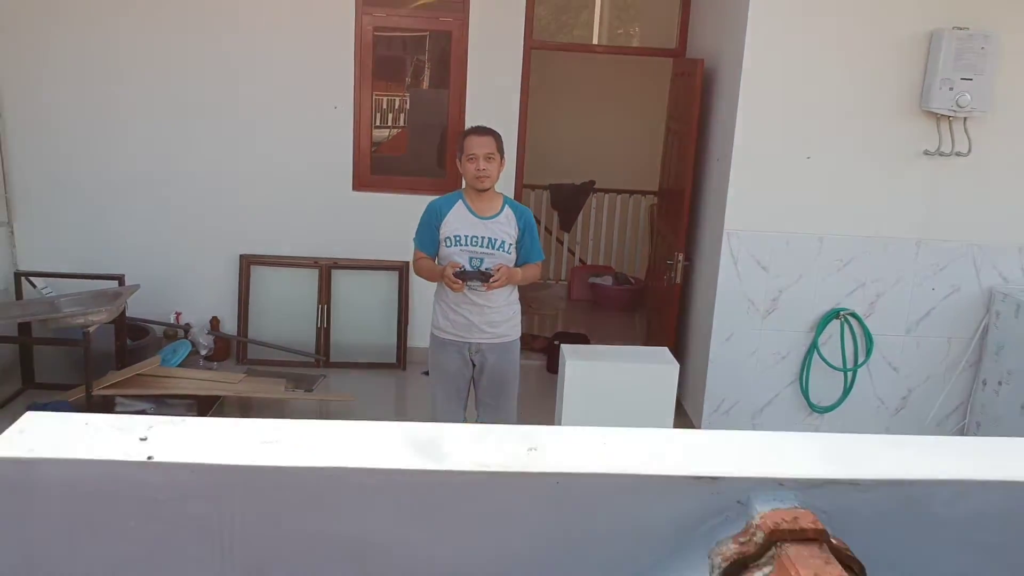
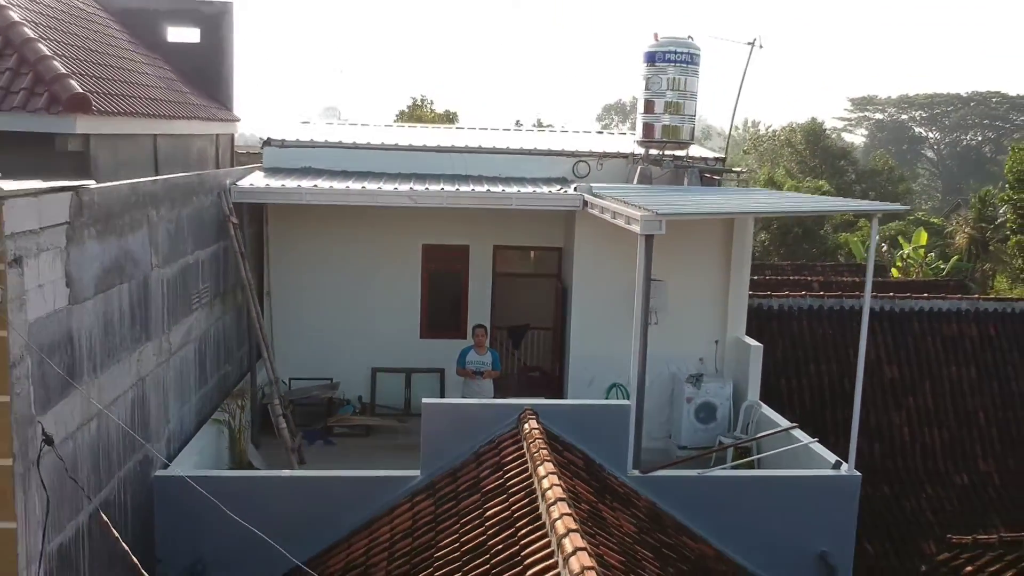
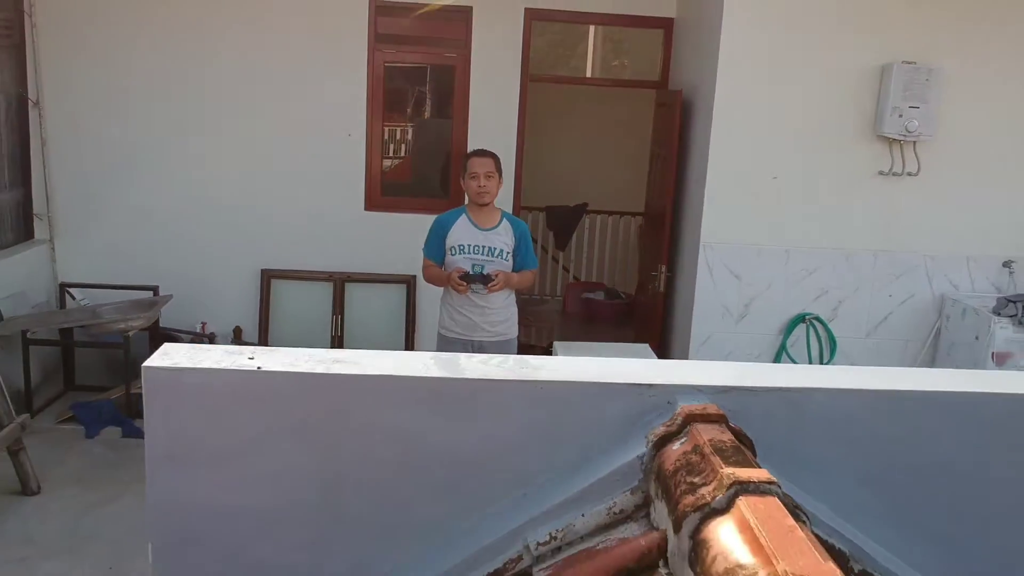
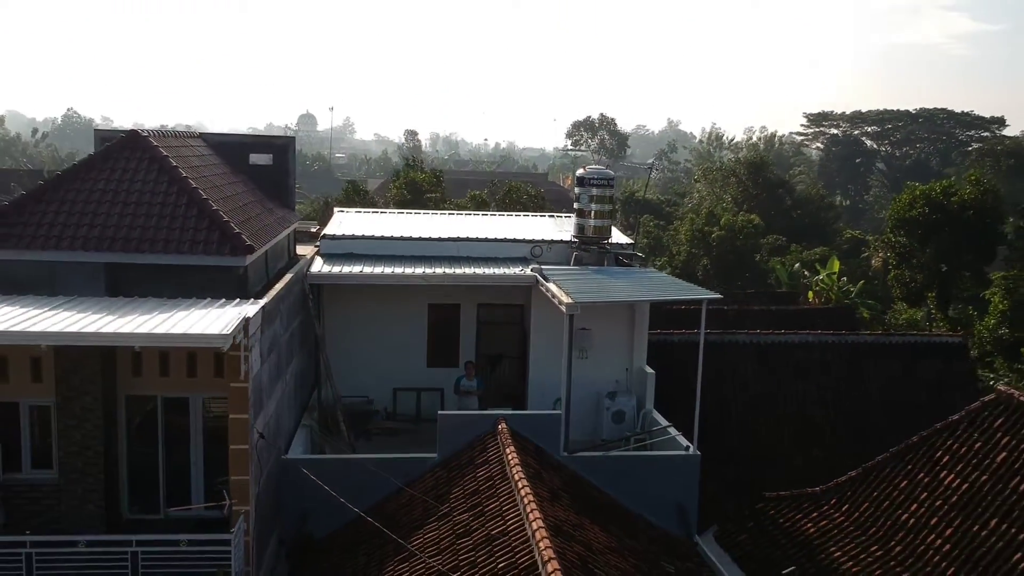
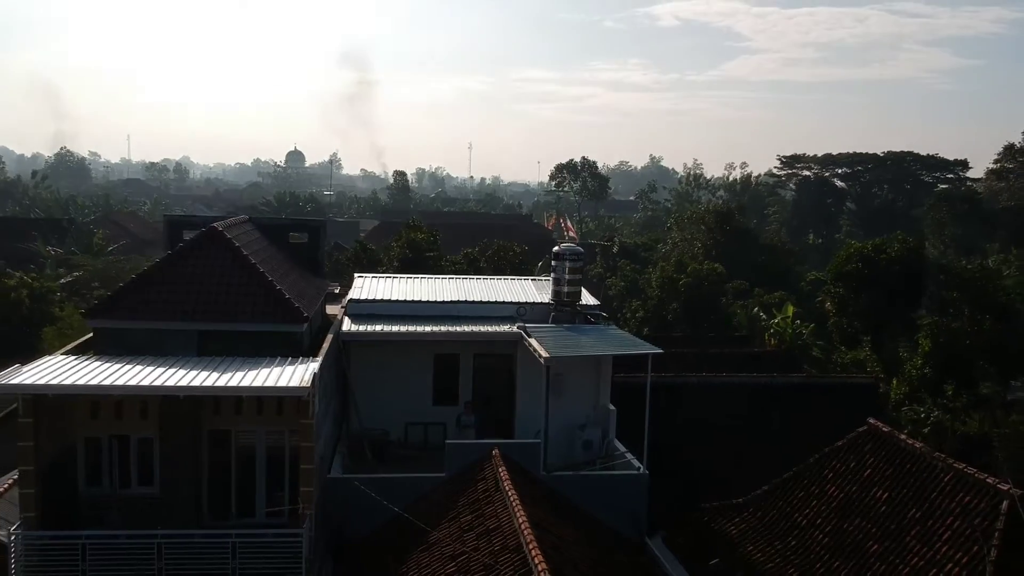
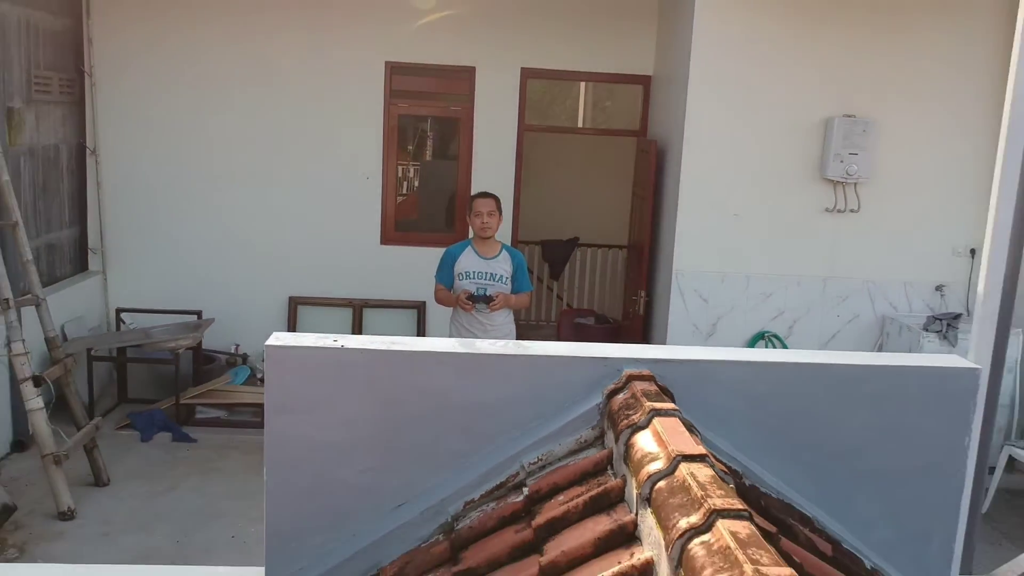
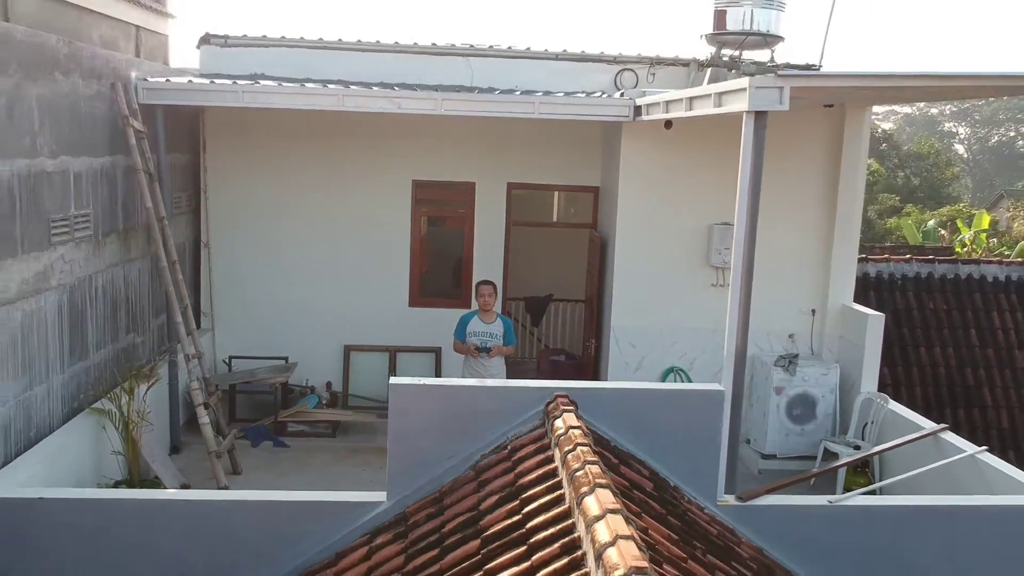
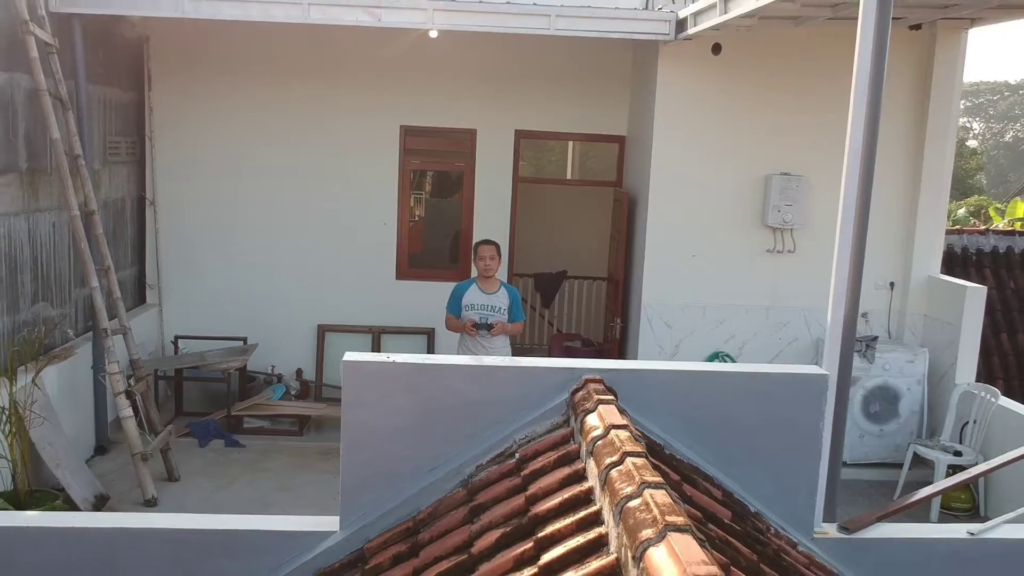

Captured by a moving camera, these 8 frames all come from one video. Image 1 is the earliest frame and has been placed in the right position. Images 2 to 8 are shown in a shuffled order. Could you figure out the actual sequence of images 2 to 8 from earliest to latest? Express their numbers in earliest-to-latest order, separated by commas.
3, 6, 8, 7, 2, 4, 5
